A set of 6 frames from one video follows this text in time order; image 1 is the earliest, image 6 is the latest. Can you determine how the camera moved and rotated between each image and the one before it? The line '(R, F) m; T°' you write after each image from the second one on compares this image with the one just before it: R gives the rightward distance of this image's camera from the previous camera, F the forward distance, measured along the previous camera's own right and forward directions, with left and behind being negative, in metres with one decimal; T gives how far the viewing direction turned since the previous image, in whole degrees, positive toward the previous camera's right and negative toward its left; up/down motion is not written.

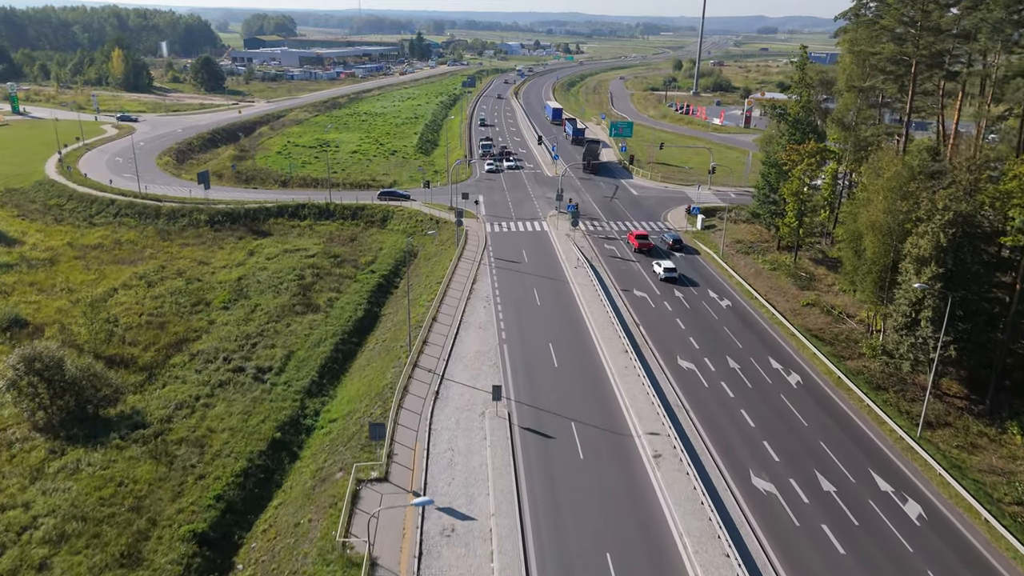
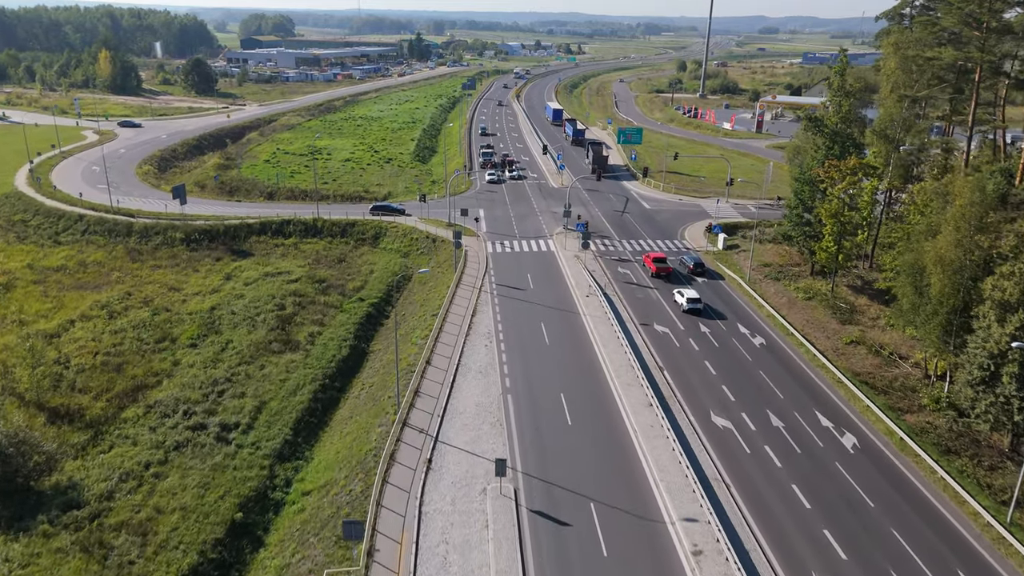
(-0.4, +6.5) m; 0°
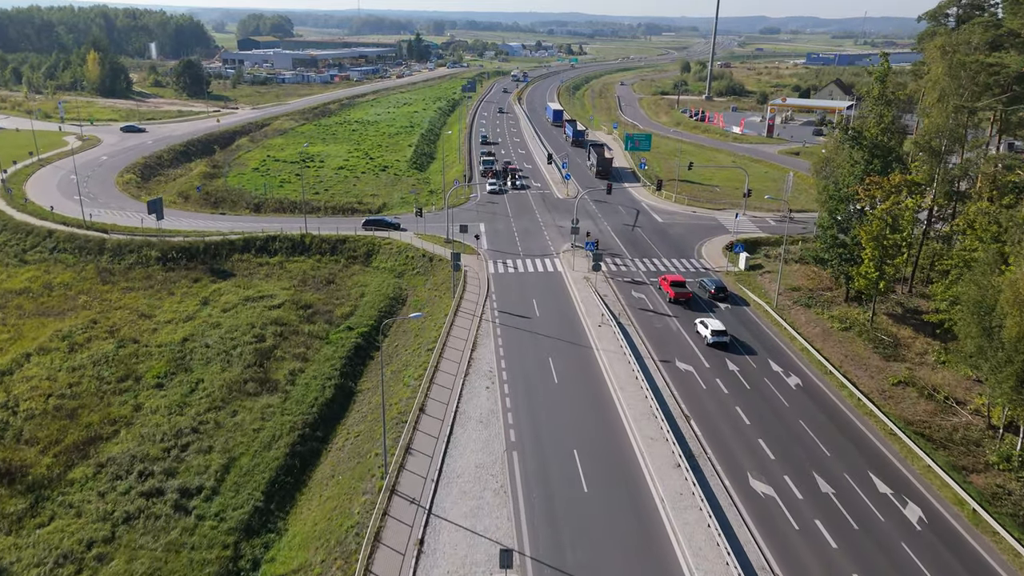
(-0.3, +5.4) m; 0°
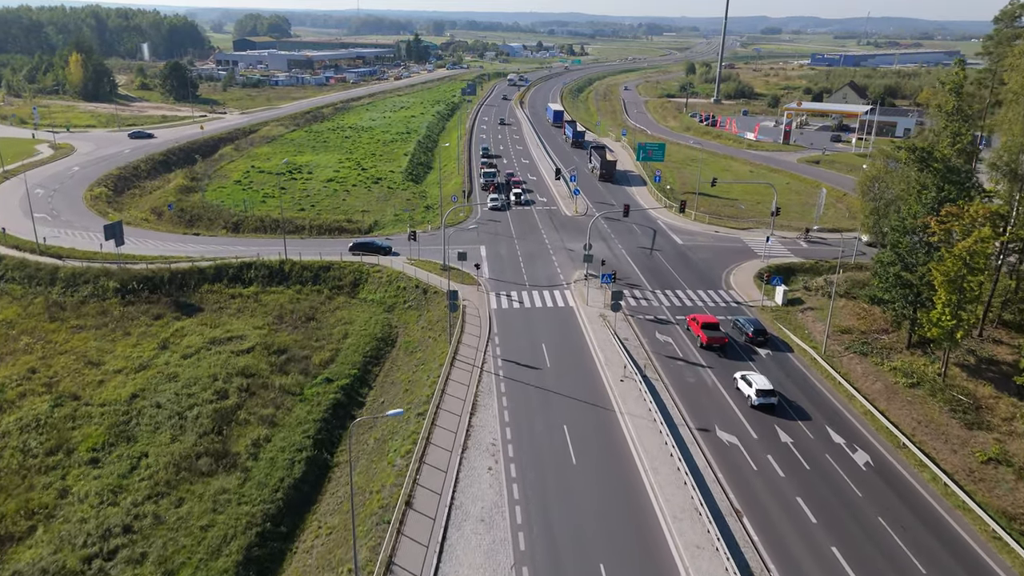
(-0.5, +7.6) m; 0°
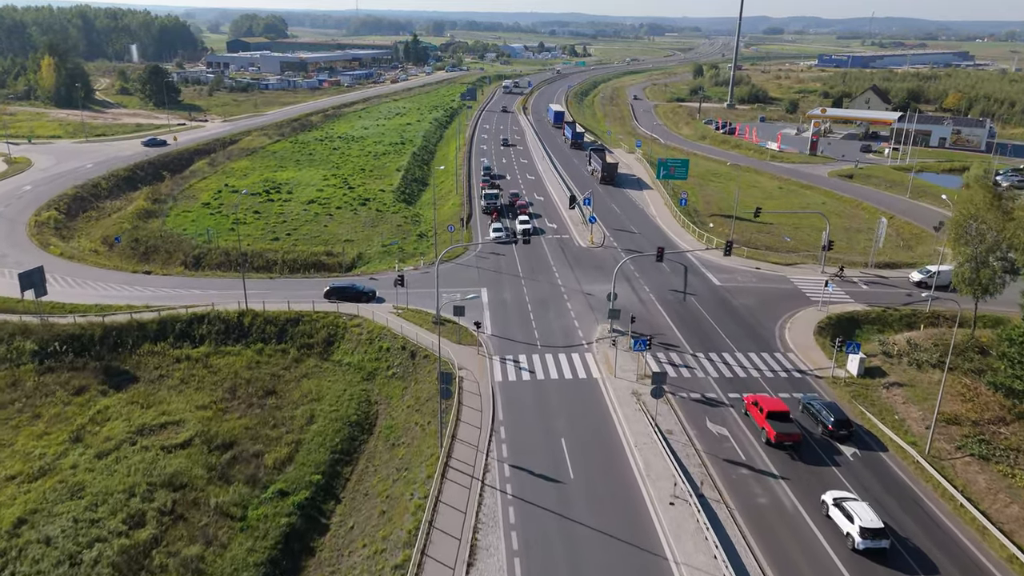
(-0.6, +10.8) m; 0°
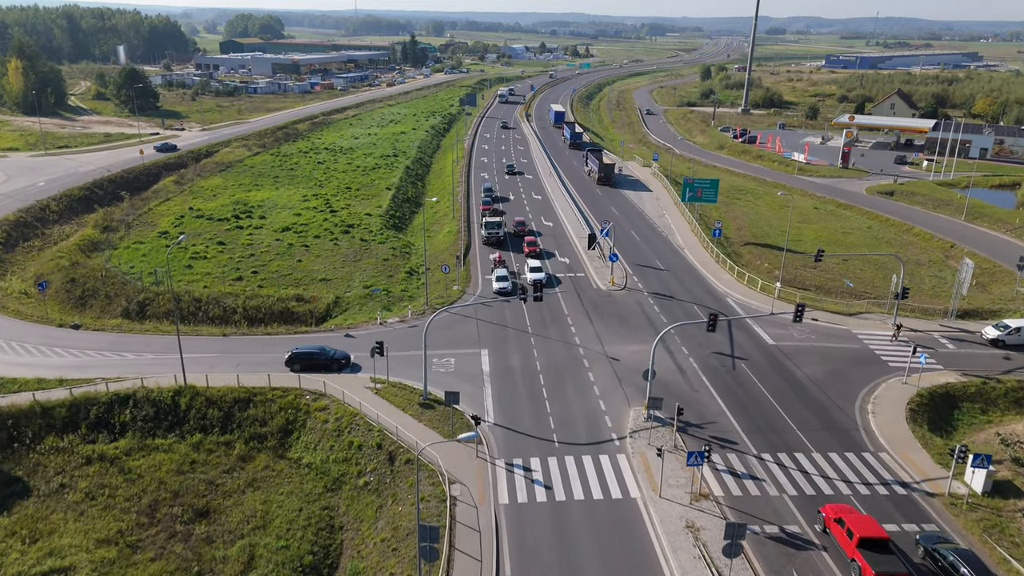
(-0.6, +10.9) m; 0°
